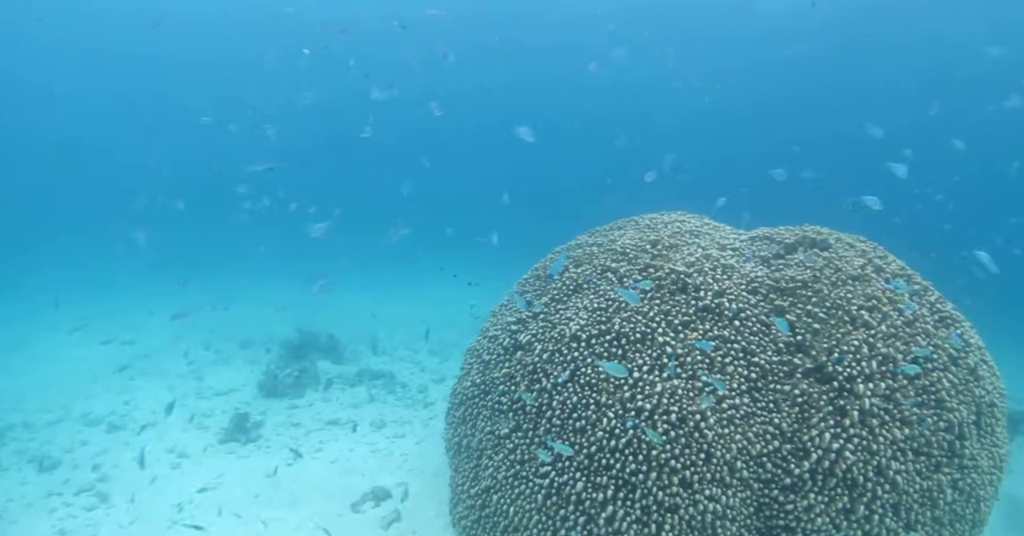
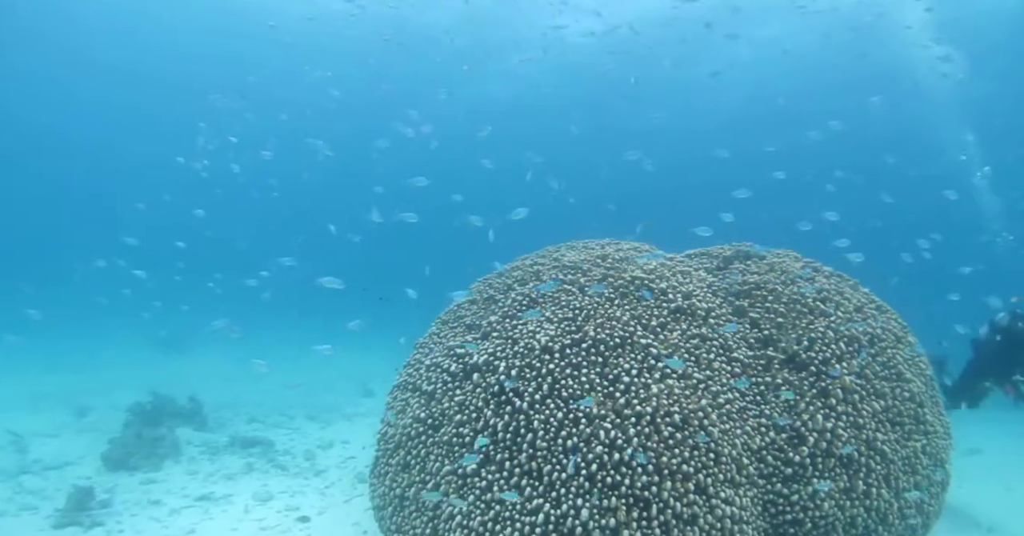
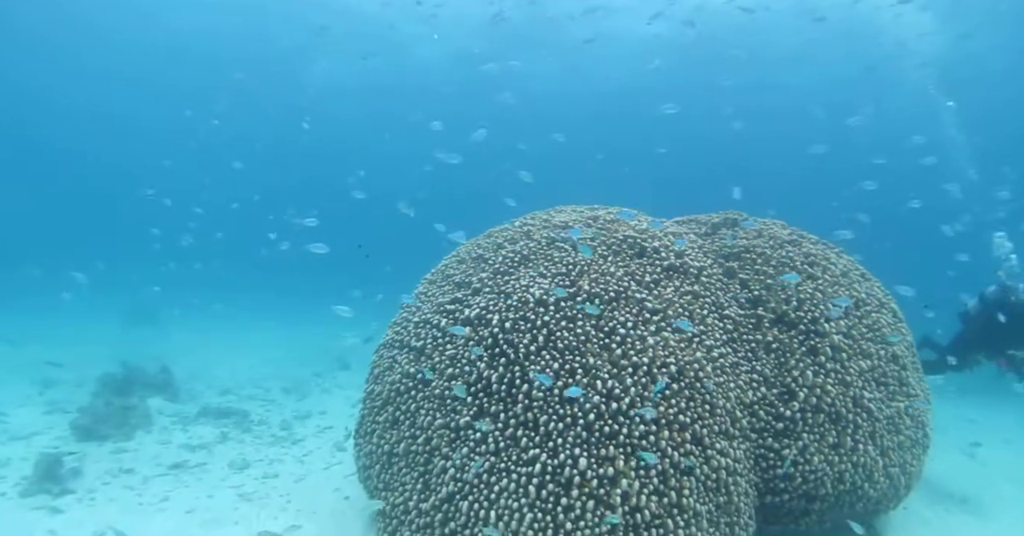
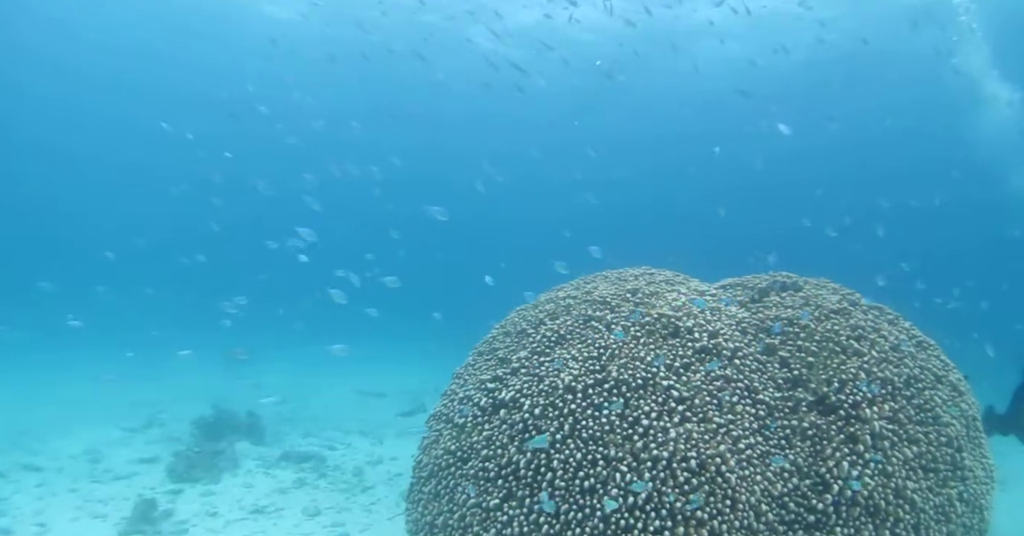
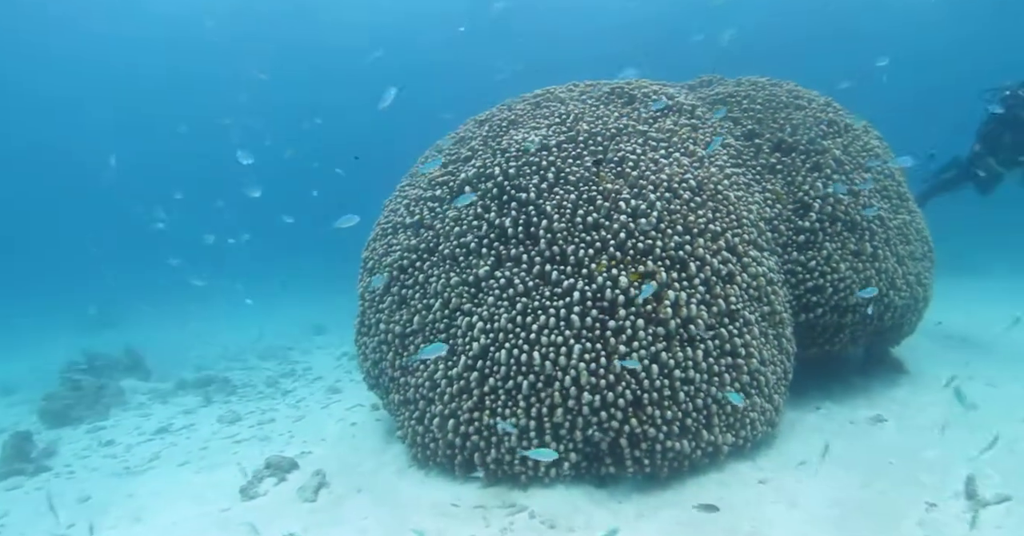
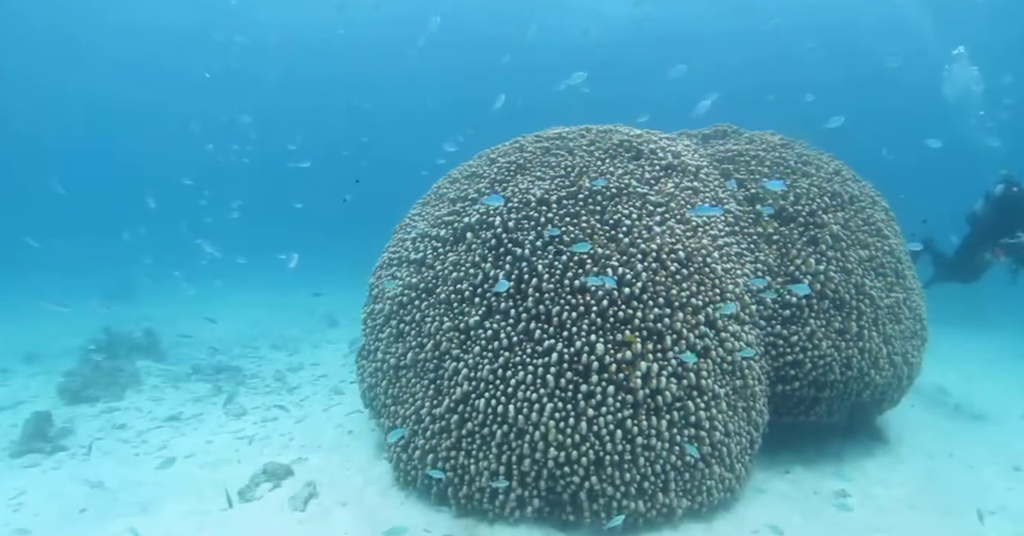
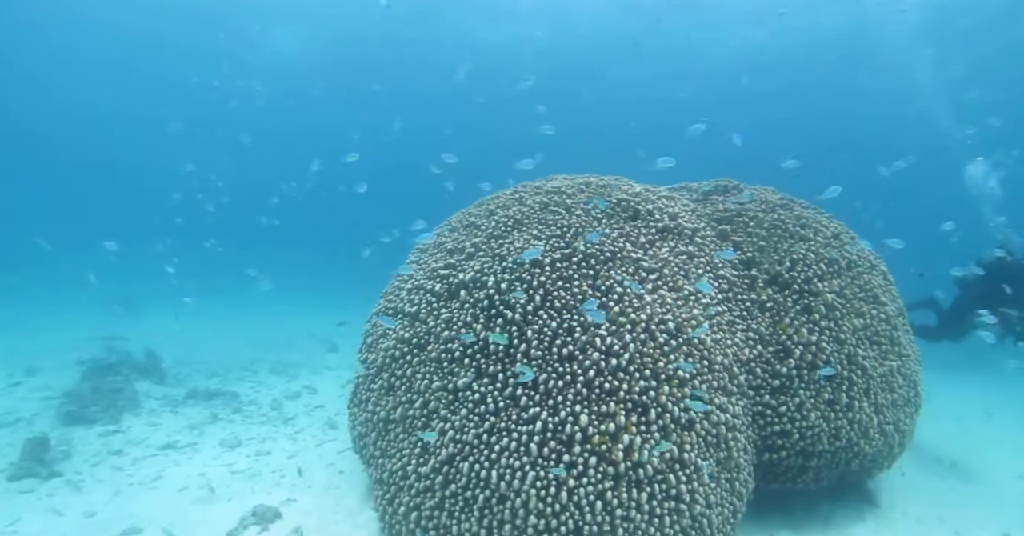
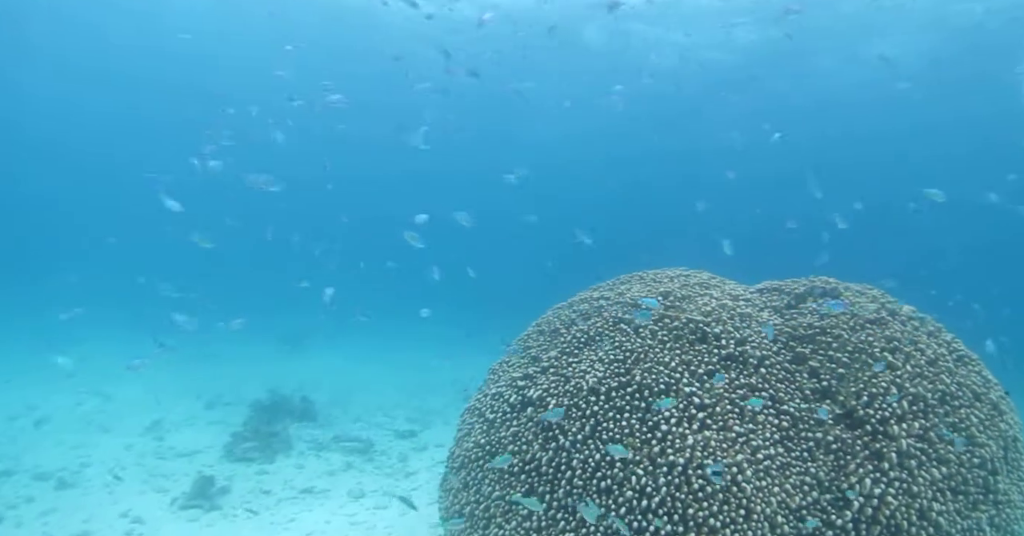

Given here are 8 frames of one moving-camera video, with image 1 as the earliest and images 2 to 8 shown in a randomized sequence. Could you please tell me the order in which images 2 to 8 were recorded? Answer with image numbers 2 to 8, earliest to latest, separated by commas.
8, 4, 2, 3, 7, 6, 5
